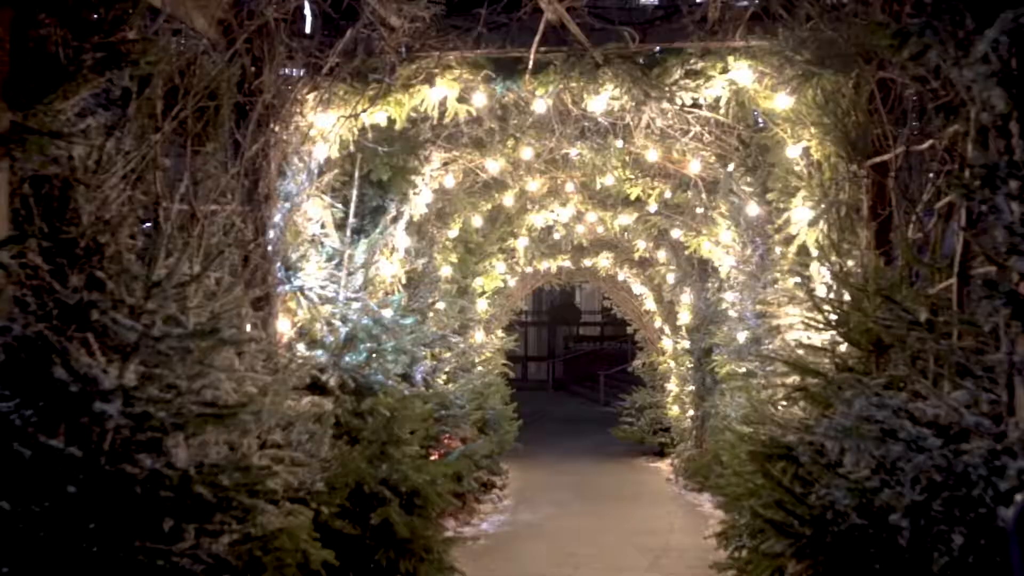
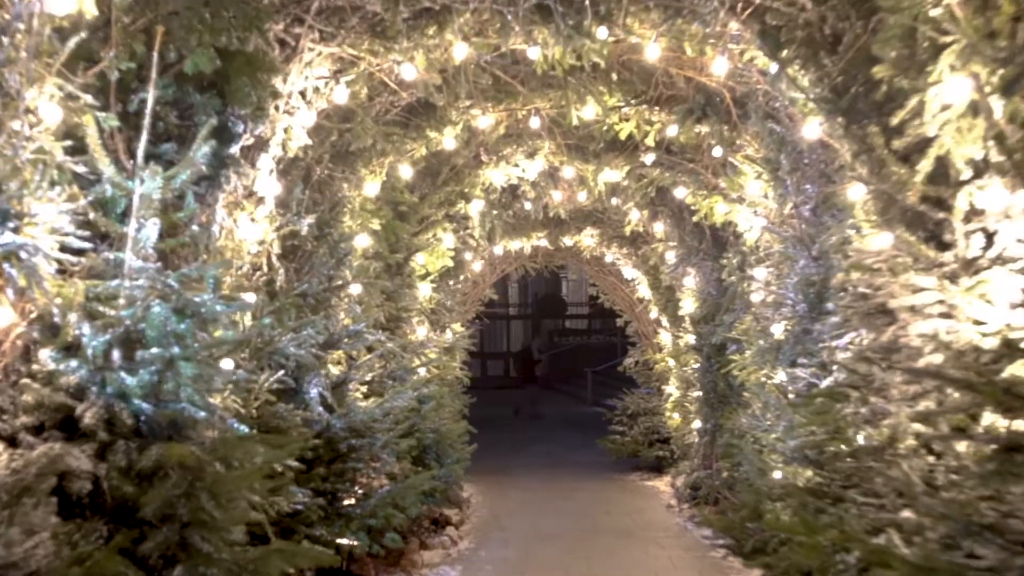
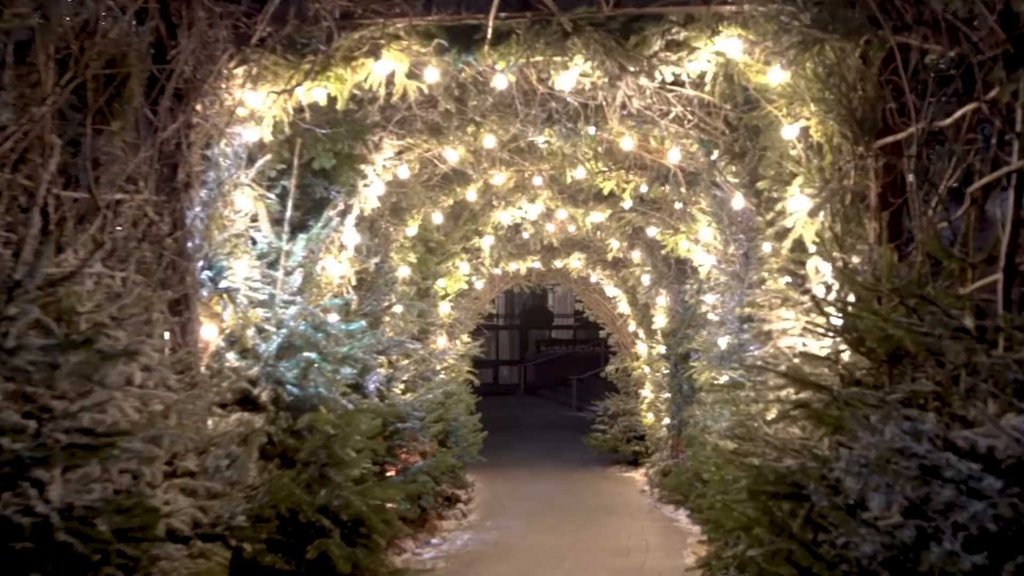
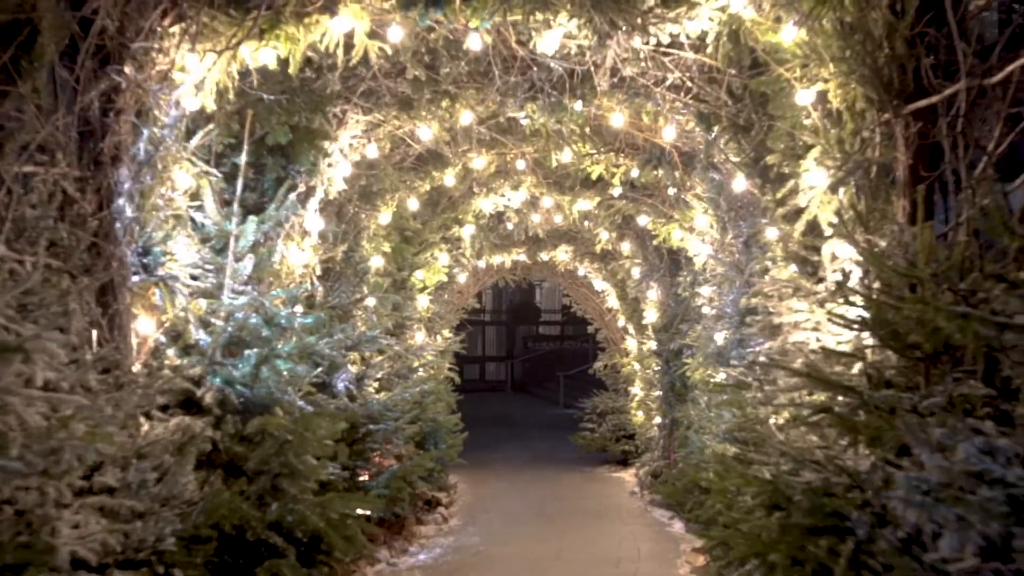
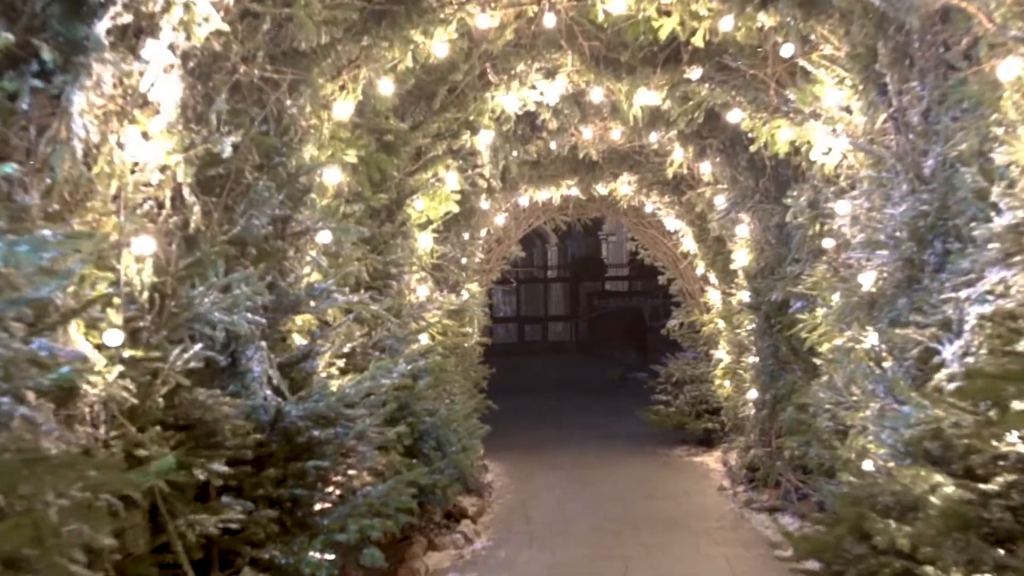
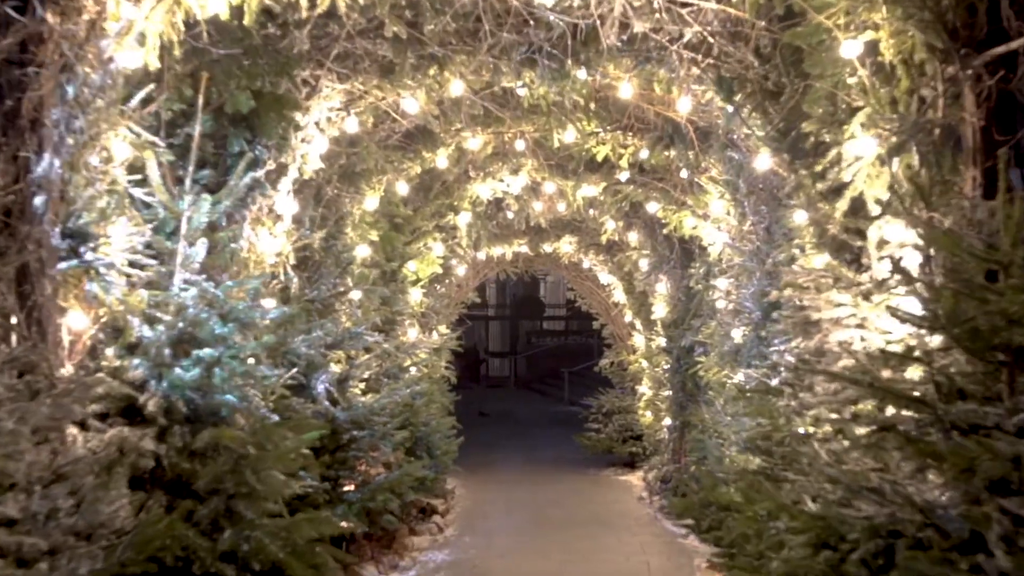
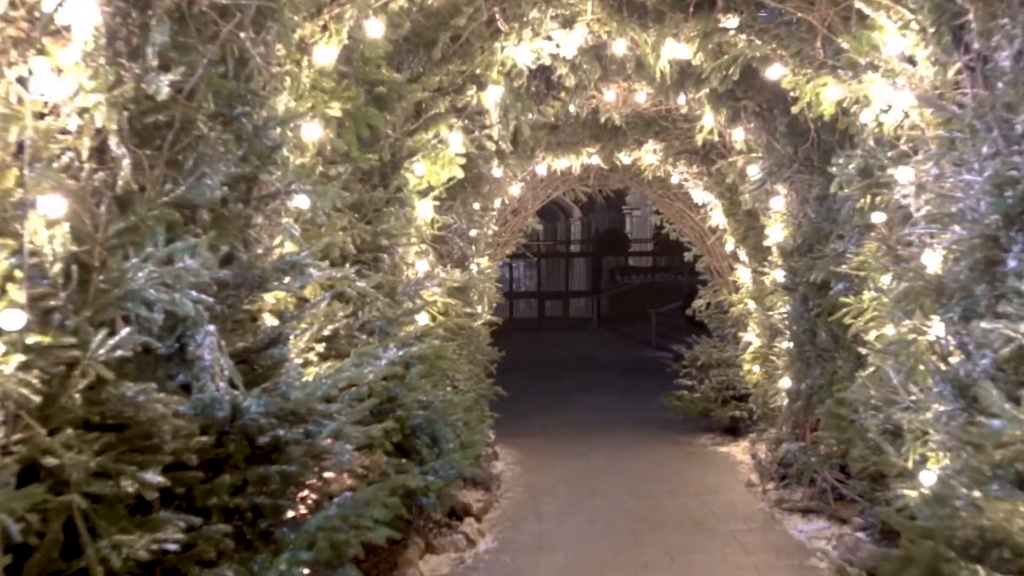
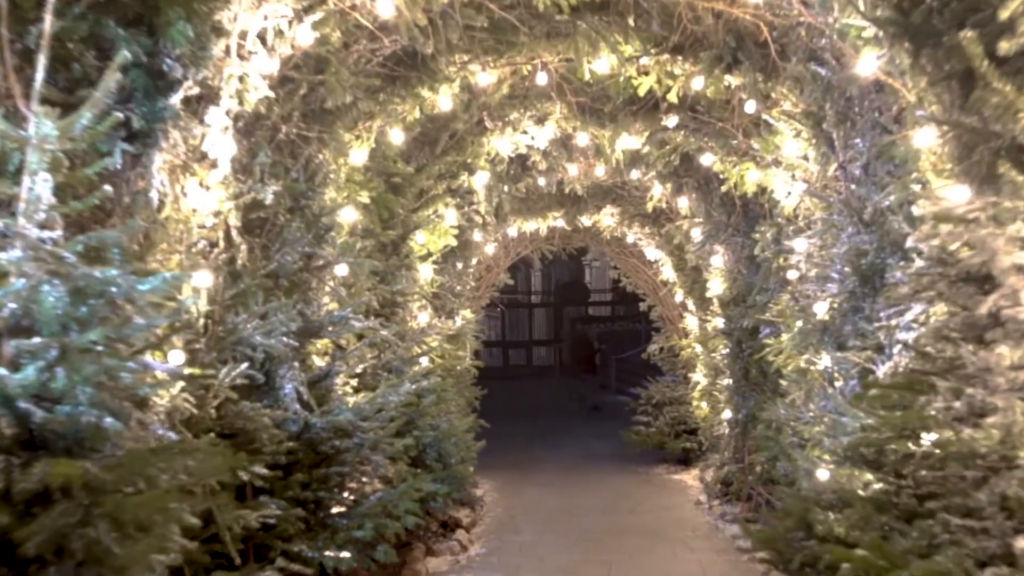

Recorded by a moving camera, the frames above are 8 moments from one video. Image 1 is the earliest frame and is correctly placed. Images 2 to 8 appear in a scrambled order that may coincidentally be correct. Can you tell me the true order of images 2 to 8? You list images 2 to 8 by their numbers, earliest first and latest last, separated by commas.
3, 4, 6, 2, 8, 5, 7
